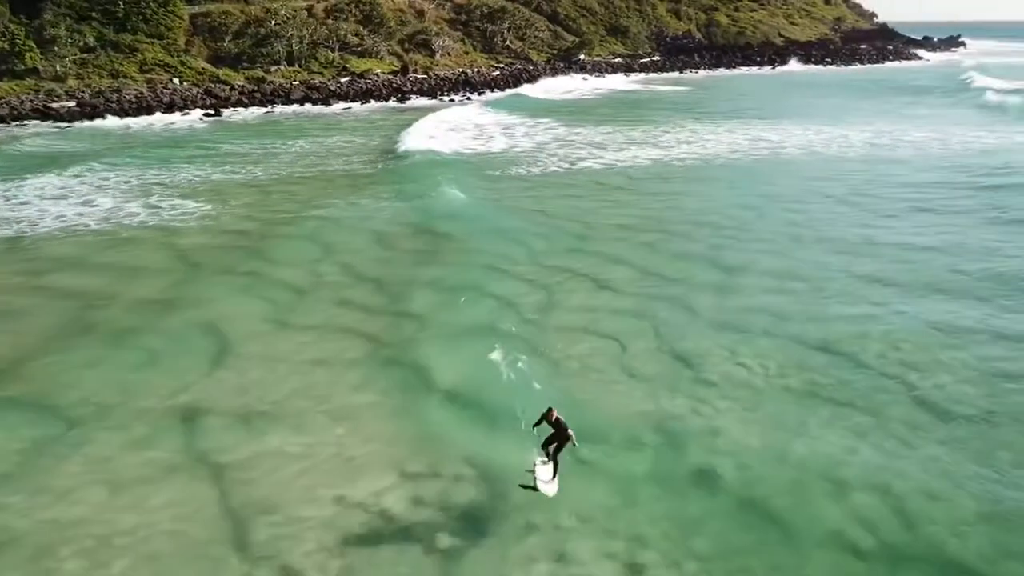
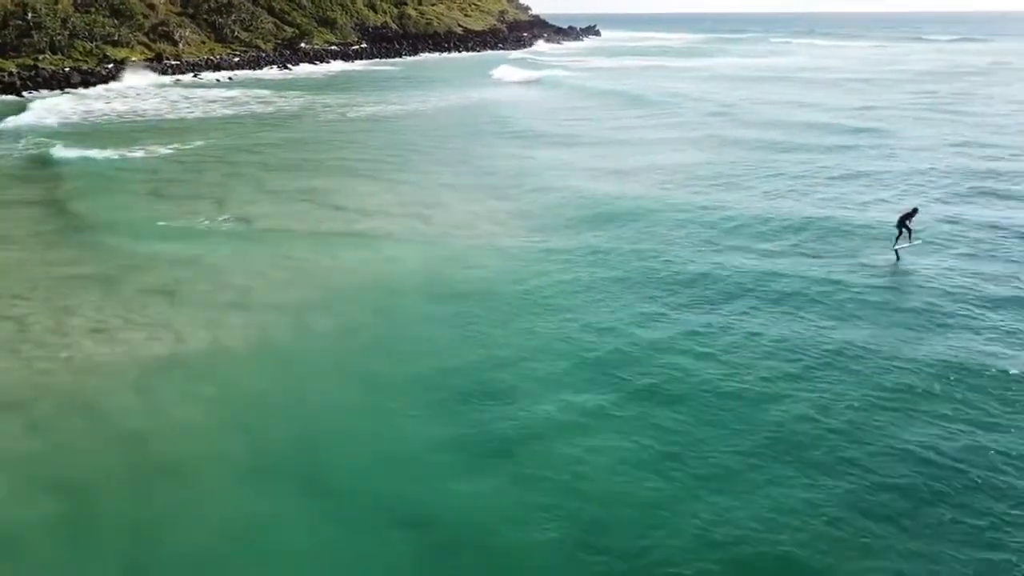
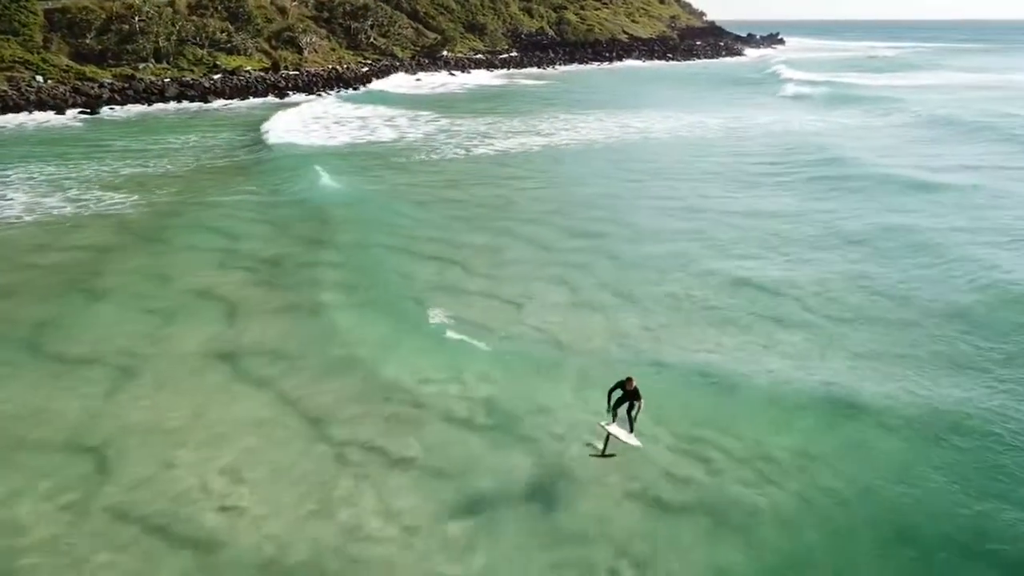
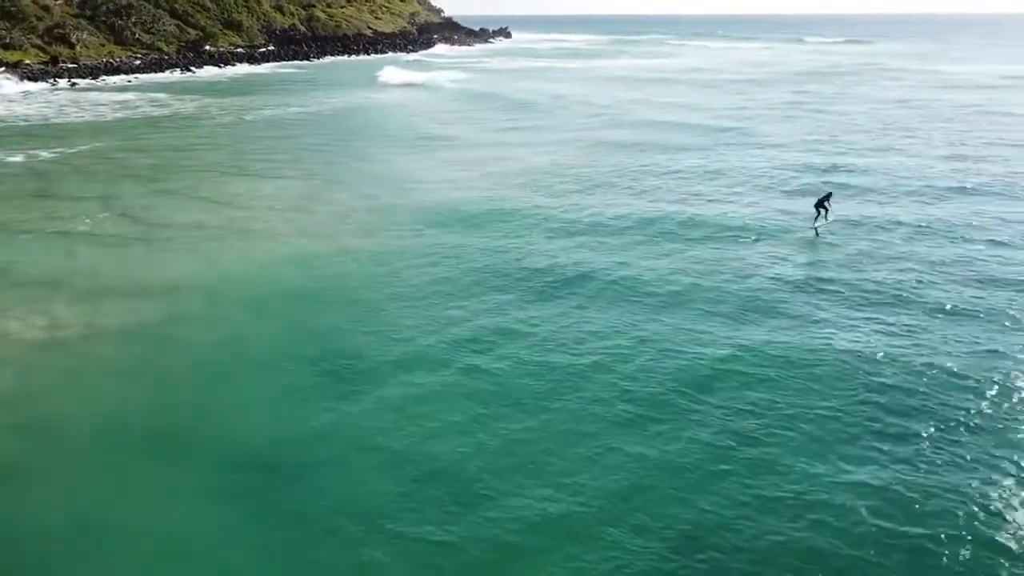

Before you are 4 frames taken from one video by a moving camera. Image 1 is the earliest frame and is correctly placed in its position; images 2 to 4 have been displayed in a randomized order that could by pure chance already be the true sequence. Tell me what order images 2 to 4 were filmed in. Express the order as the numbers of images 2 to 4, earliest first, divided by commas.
3, 2, 4
